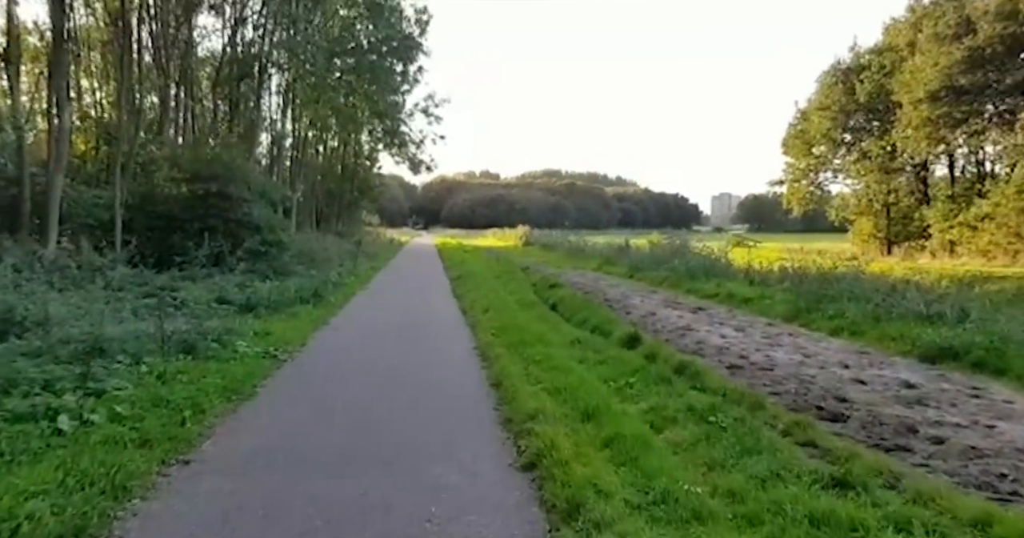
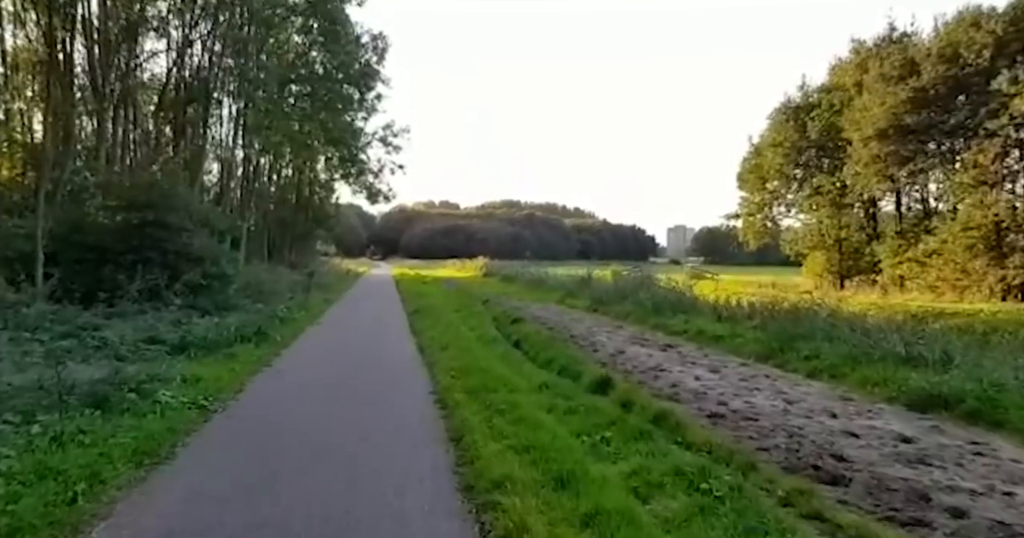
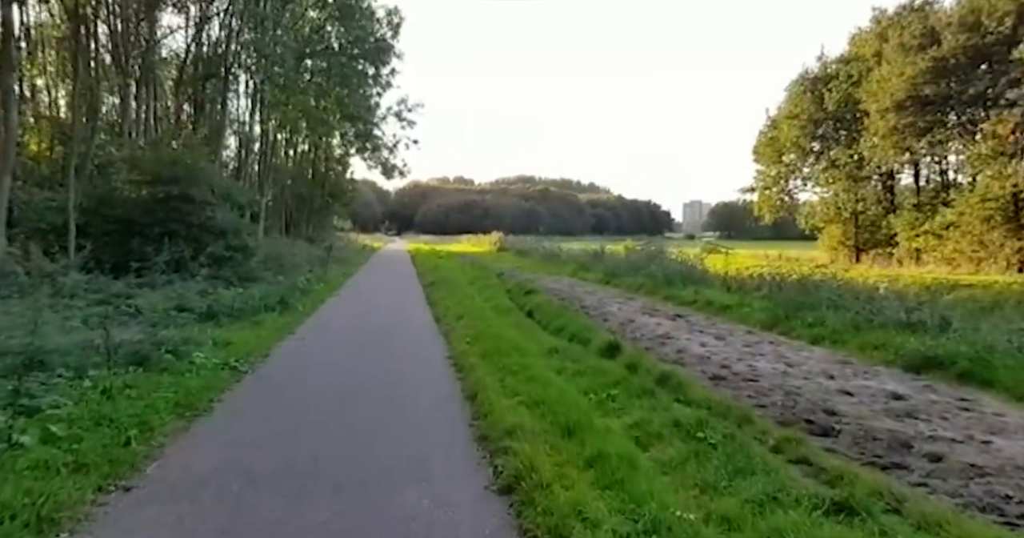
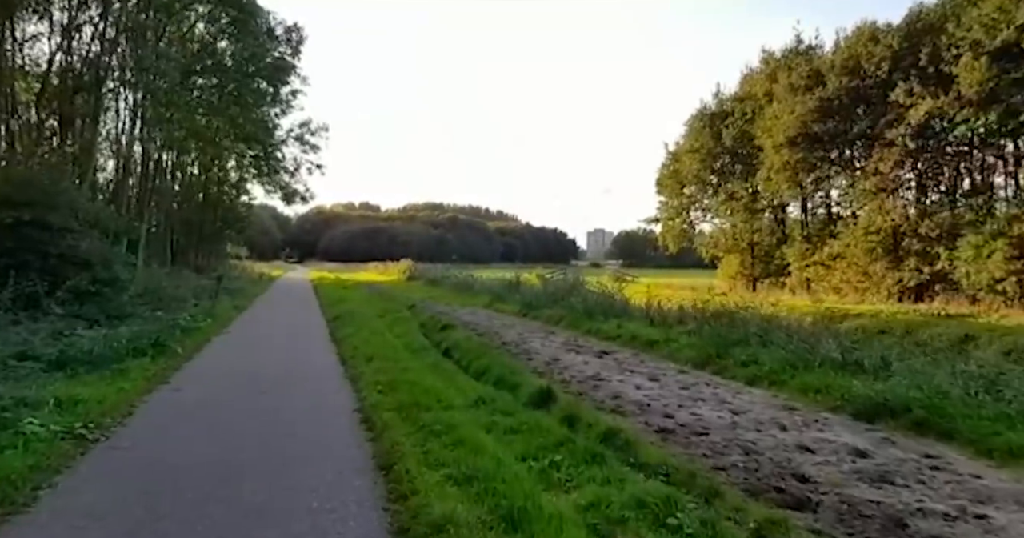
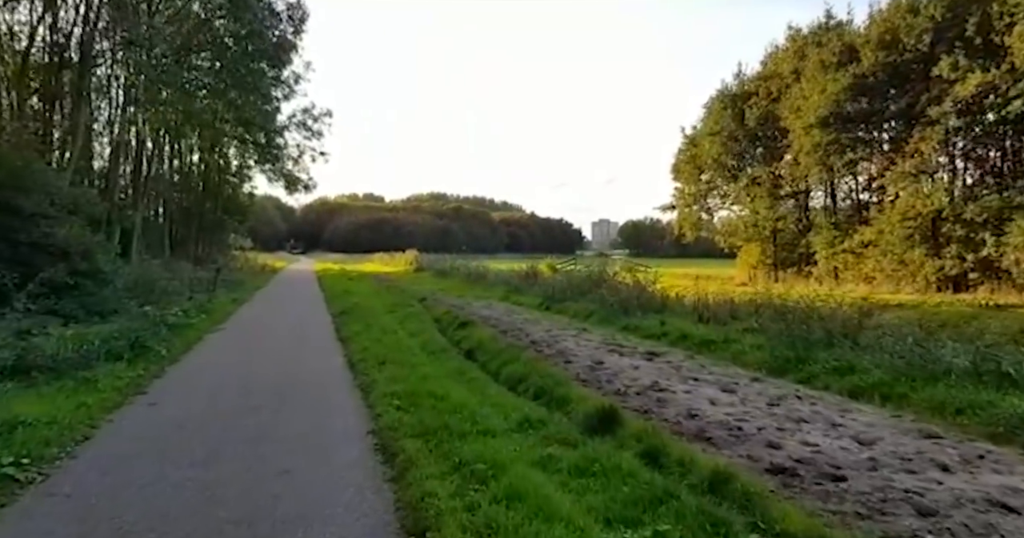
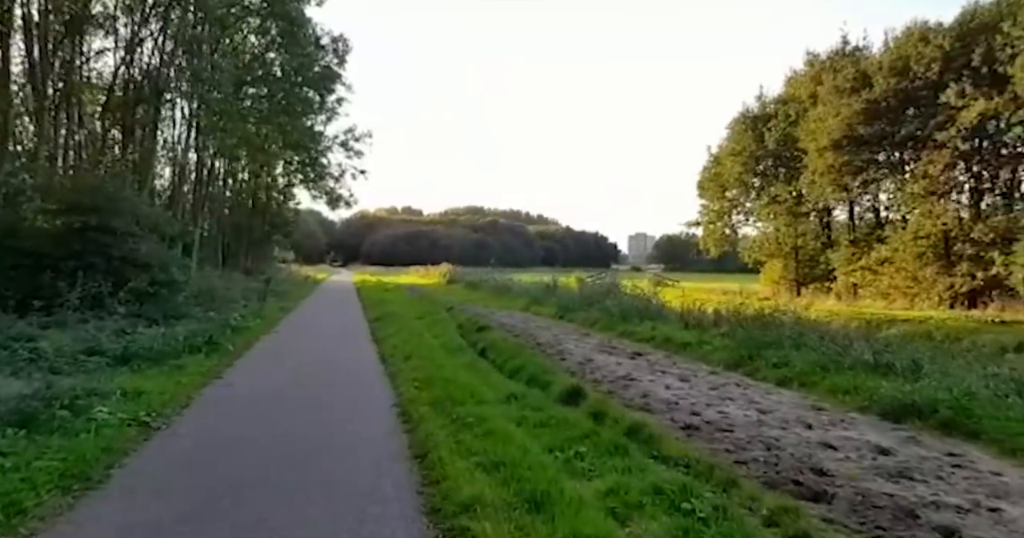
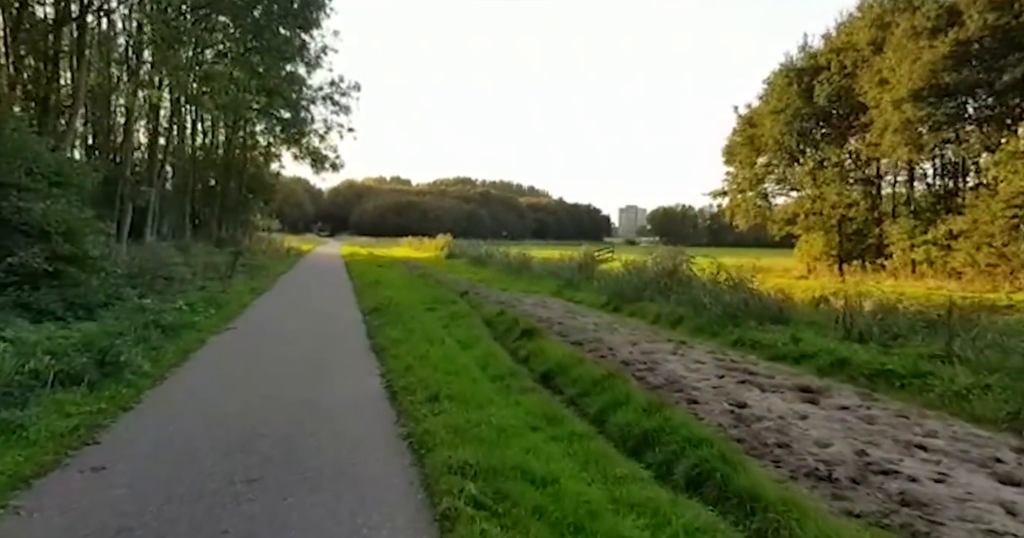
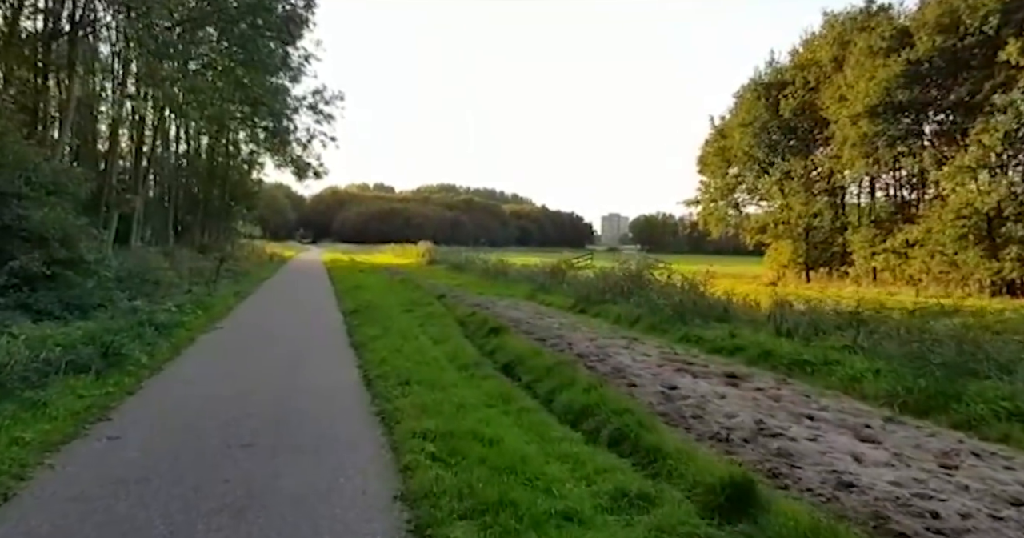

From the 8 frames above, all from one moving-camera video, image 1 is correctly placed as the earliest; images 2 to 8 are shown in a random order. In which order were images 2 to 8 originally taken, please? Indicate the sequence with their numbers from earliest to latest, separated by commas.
3, 2, 6, 4, 5, 8, 7
